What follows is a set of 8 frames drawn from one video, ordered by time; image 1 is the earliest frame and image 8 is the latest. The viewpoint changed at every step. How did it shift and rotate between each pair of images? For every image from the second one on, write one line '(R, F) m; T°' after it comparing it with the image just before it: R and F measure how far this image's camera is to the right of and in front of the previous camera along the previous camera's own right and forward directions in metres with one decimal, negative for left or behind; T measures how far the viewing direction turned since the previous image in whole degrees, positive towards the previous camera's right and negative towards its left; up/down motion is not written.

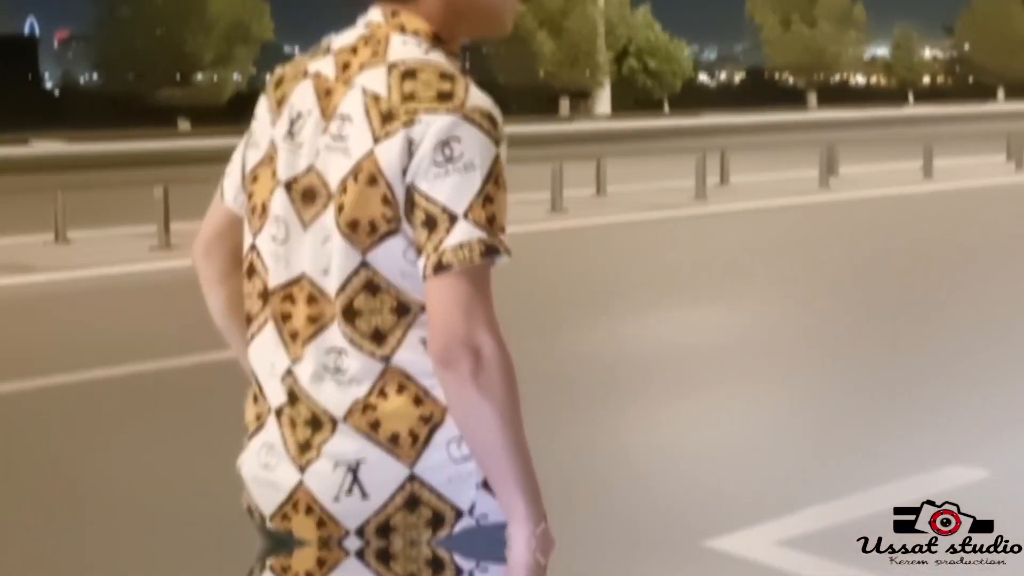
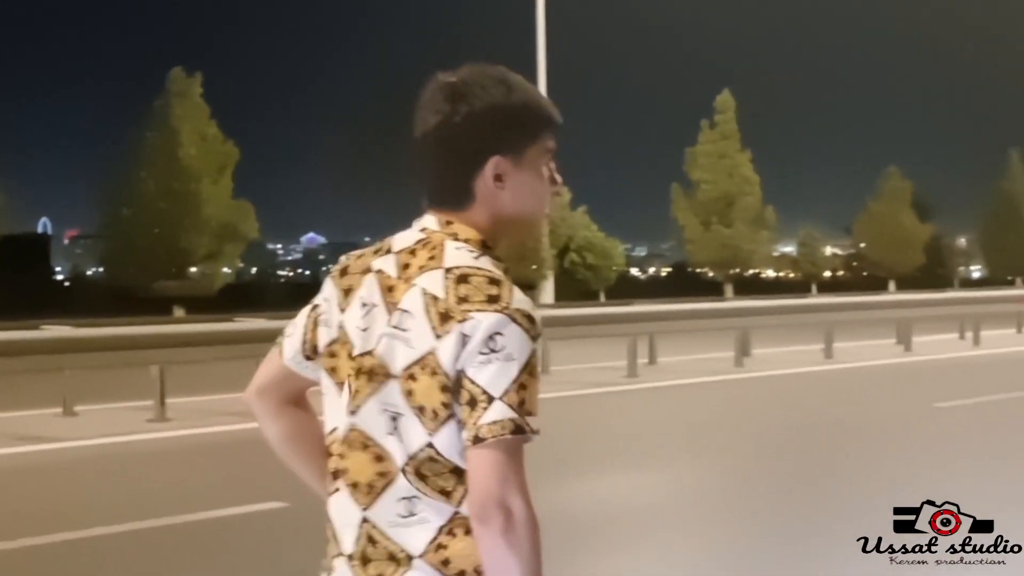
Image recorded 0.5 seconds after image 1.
(0.0, -0.9) m; +3°
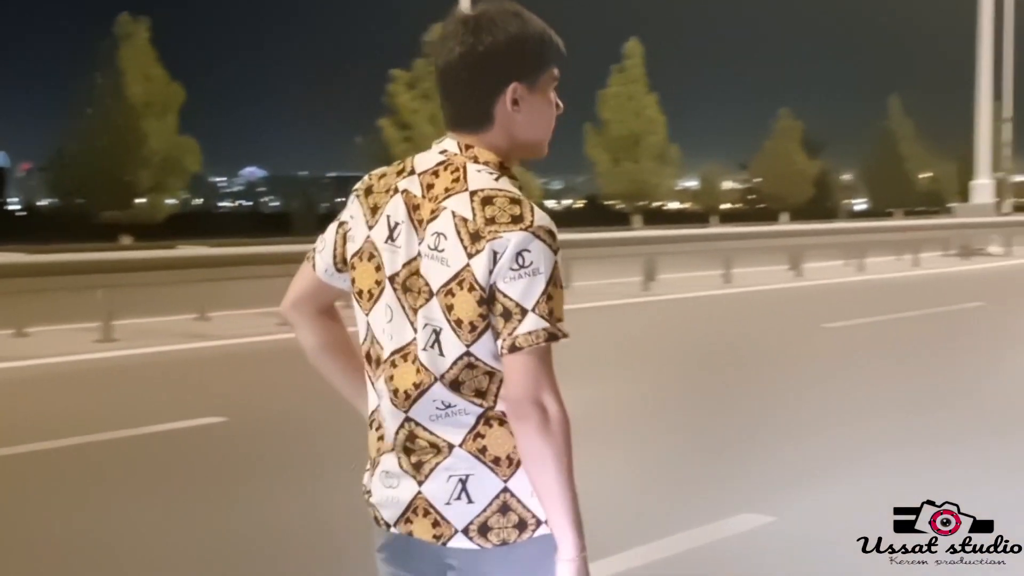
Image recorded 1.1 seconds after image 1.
(-0.2, -0.7) m; +5°
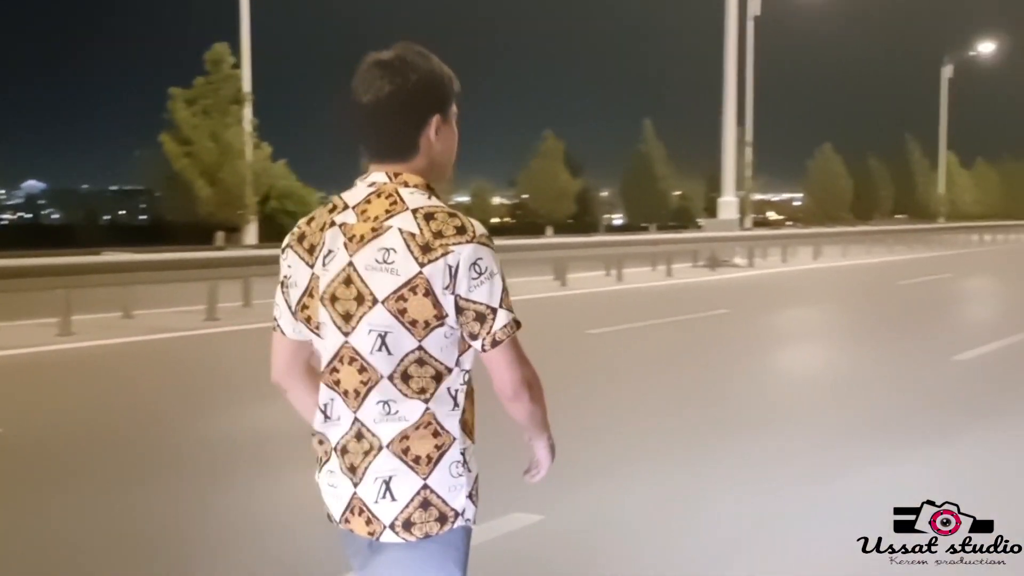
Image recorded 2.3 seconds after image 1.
(0.0, -0.6) m; +12°
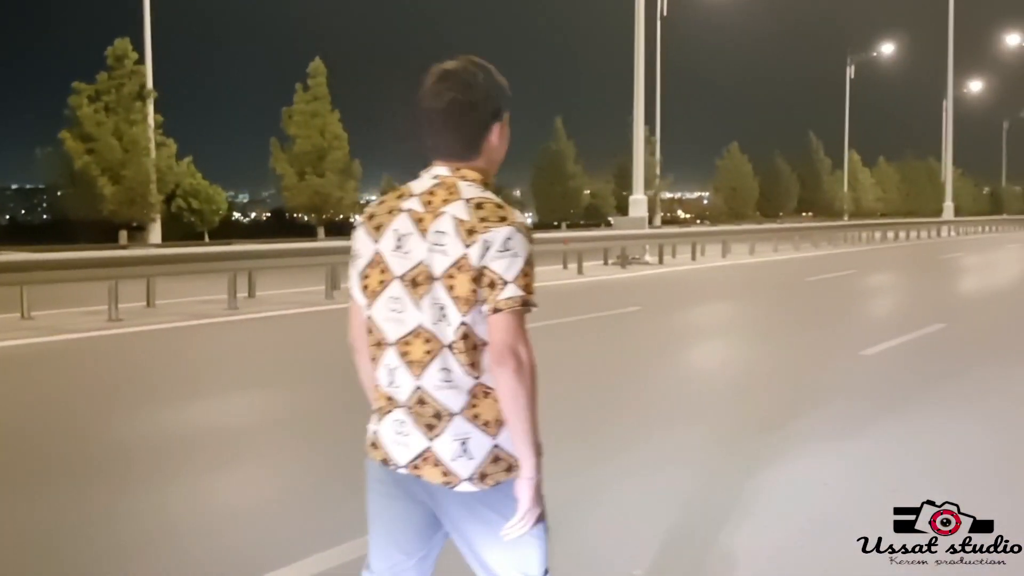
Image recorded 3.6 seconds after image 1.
(0.0, 0.0) m; +5°
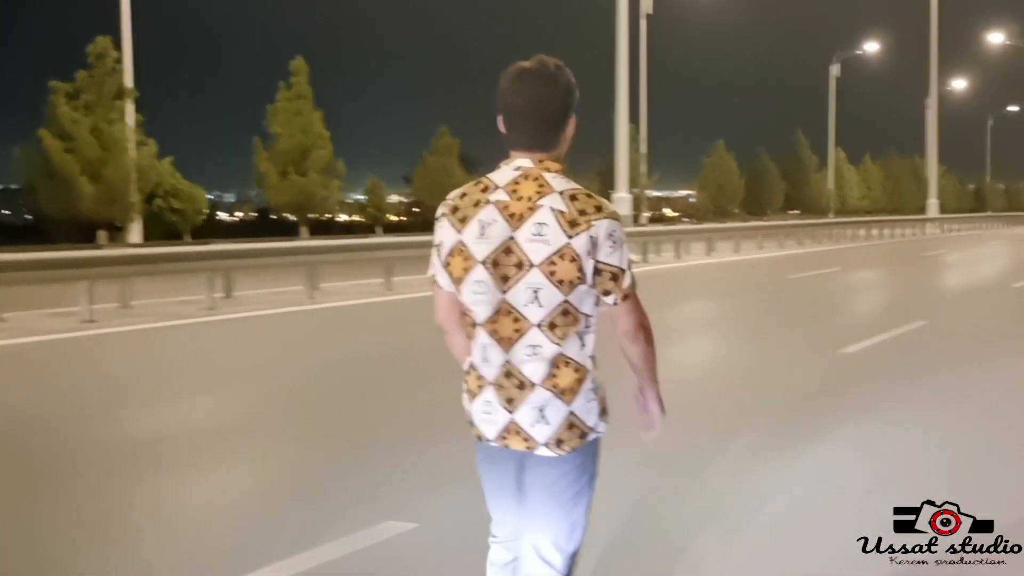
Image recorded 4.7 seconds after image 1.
(0.0, +0.1) m; +1°
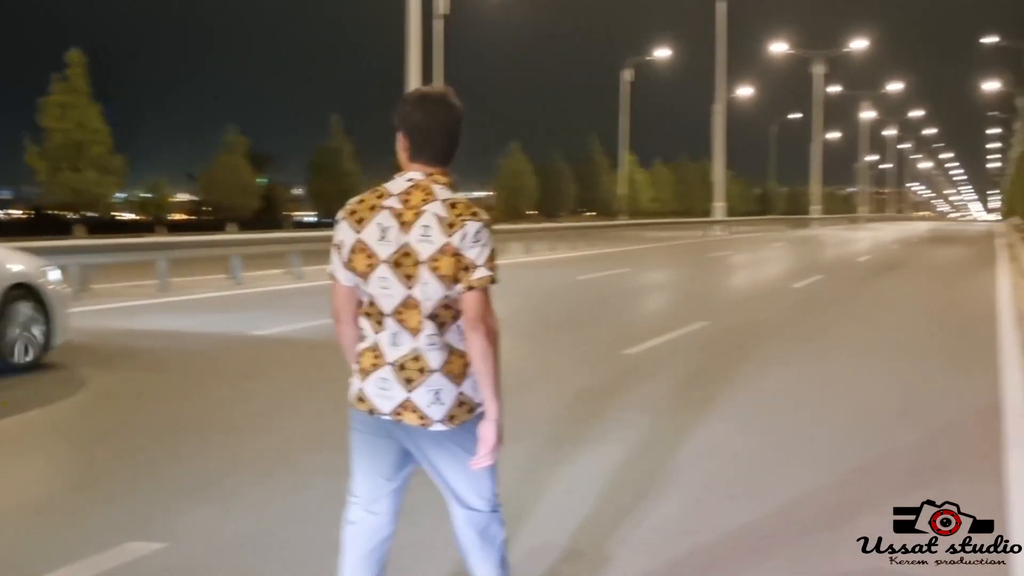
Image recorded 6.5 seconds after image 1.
(0.0, +0.2) m; +11°
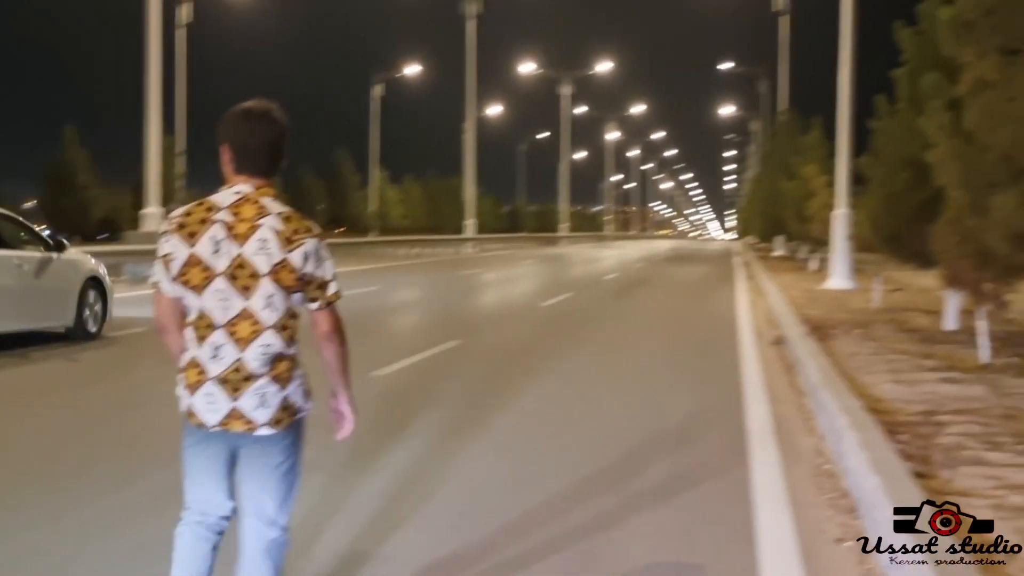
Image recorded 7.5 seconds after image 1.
(0.0, +0.1) m; +13°
